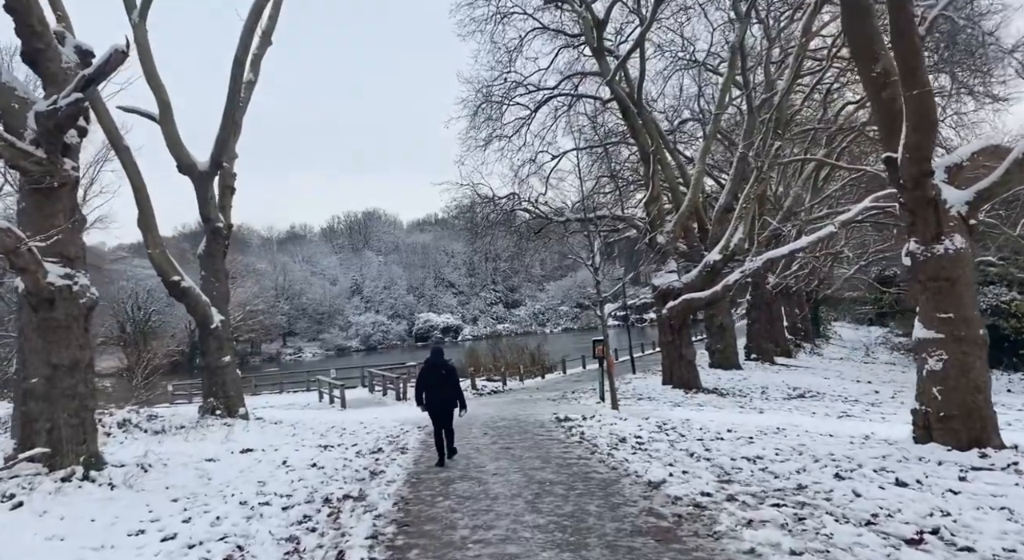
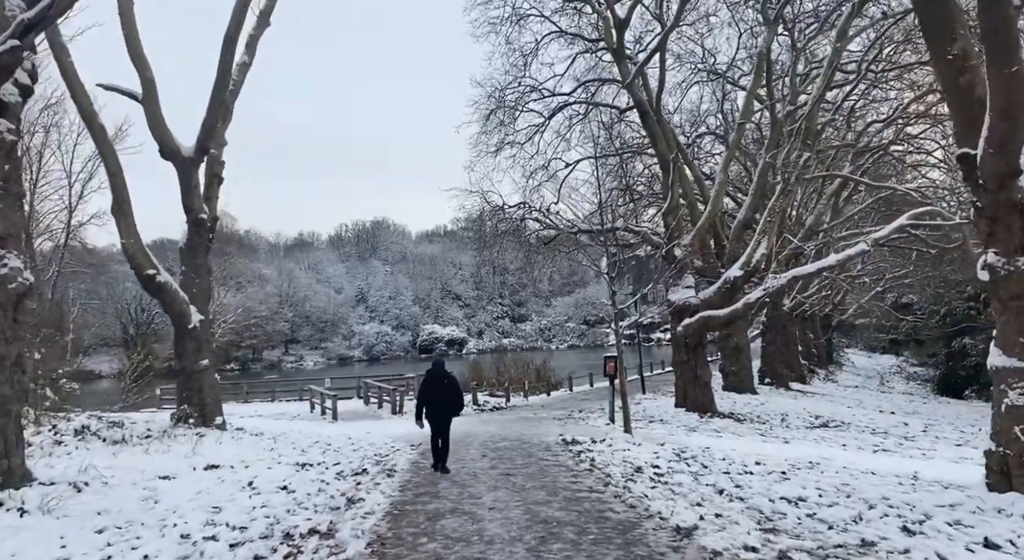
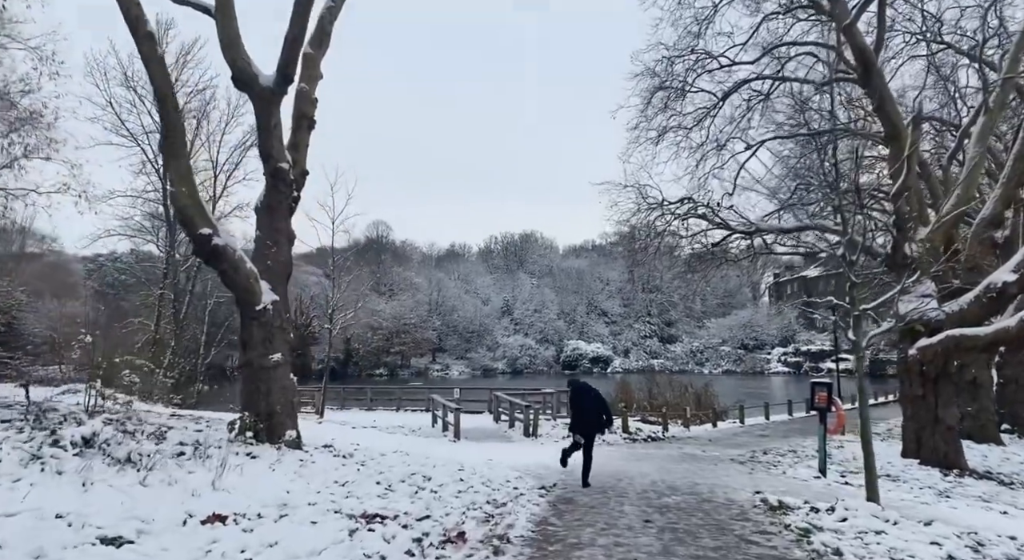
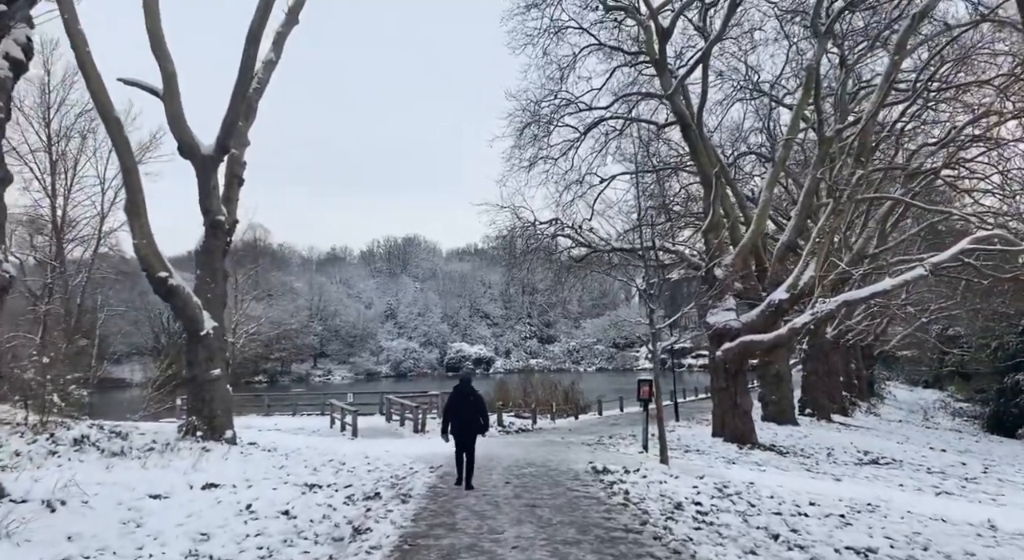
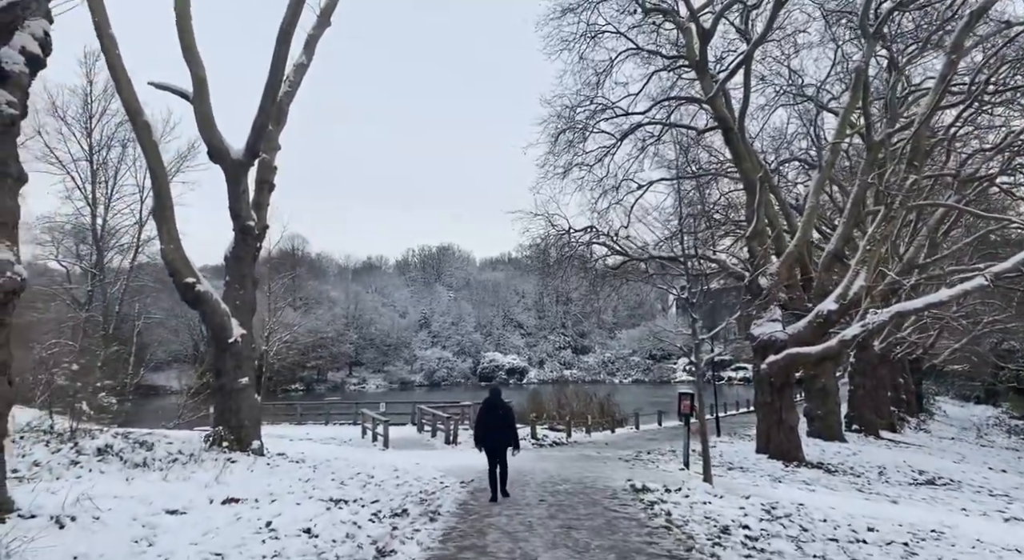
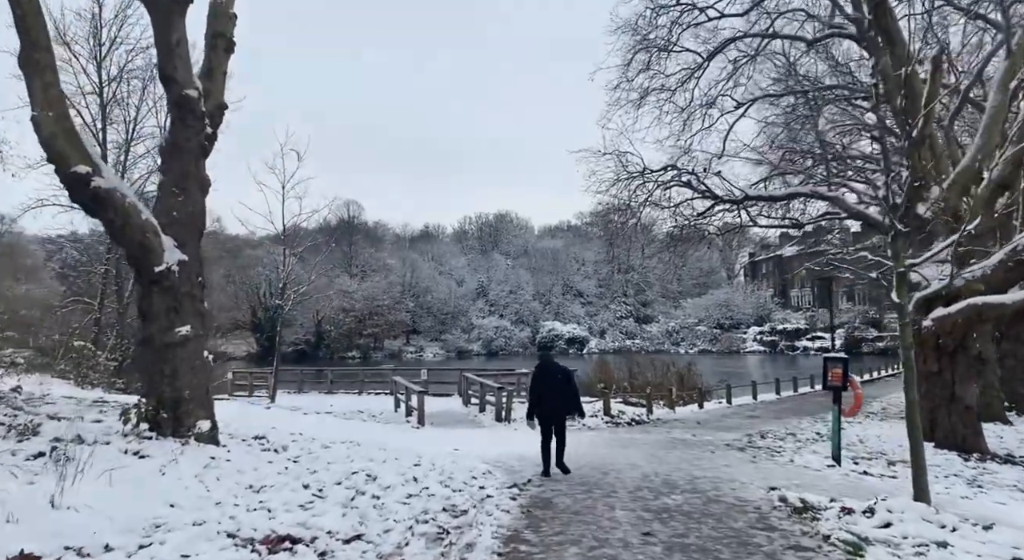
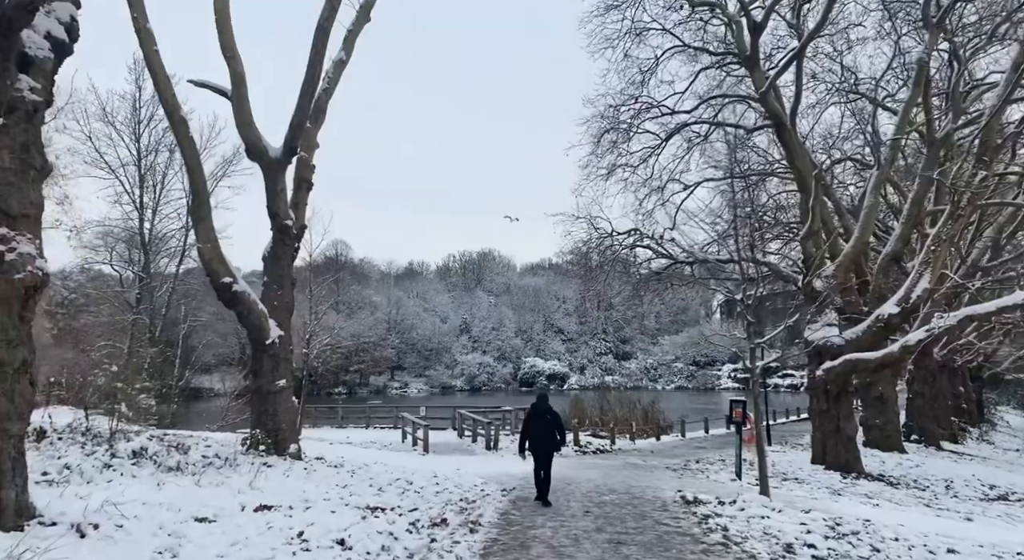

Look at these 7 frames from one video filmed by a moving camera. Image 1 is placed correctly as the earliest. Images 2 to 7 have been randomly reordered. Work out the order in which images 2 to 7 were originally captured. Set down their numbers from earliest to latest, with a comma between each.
2, 4, 5, 7, 3, 6
